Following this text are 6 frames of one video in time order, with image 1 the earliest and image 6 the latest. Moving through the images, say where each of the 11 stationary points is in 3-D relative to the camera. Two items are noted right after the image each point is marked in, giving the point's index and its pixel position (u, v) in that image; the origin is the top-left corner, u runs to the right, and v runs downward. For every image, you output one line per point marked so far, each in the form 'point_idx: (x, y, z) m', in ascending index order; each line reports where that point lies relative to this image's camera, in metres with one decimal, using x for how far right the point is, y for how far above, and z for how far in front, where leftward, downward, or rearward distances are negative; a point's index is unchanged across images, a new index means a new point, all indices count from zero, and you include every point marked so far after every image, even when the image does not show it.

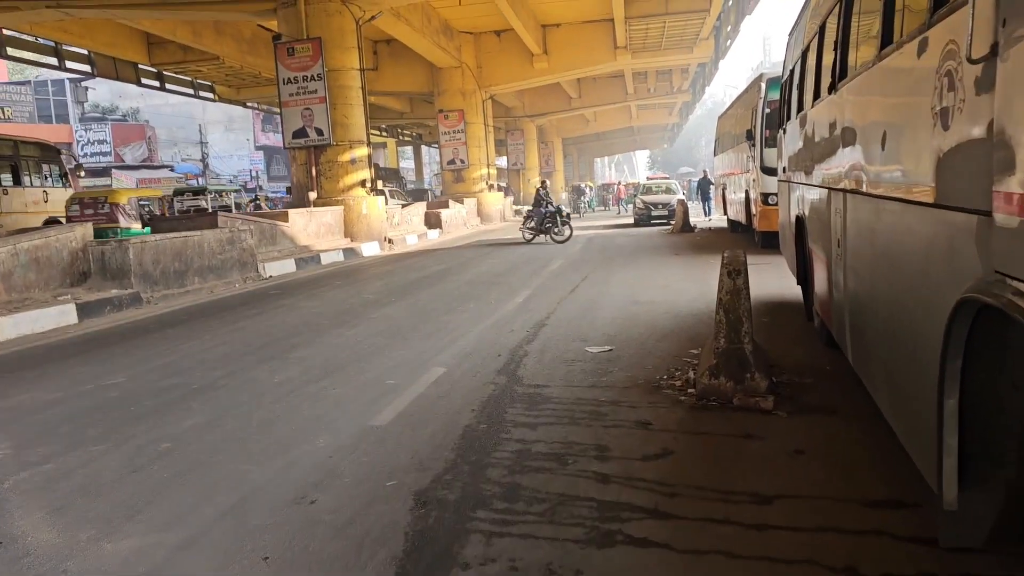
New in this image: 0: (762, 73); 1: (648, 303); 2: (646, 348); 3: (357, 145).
0: (+4.5, +3.8, +14.7) m
1: (+1.5, -0.2, +9.2) m
2: (+1.1, -0.5, +6.8) m
3: (-3.6, +3.3, +19.4) m
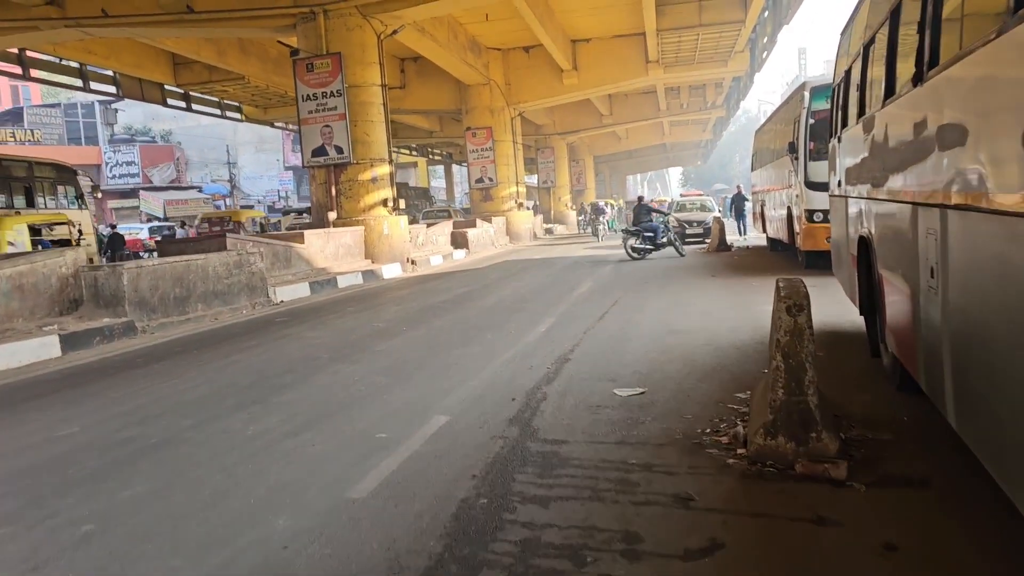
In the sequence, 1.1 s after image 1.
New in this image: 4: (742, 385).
0: (+4.9, +3.4, +13.7) m
1: (+1.7, -0.5, +8.2) m
2: (+1.2, -0.7, +5.8) m
3: (-3.0, +2.8, +18.7) m
4: (+1.6, -0.7, +5.9) m
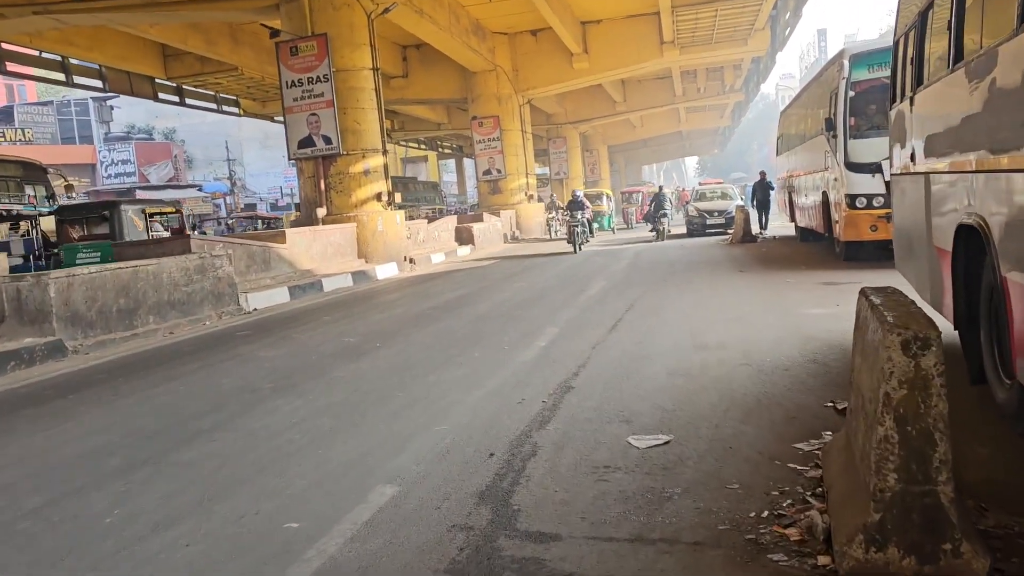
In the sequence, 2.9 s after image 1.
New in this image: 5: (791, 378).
0: (+4.9, +3.5, +12.1) m
1: (+1.7, -0.5, +6.7) m
2: (+1.1, -0.8, +4.3) m
3: (-2.9, +2.8, +17.3) m
4: (+1.5, -0.7, +4.3) m
5: (+1.8, -0.6, +5.5) m
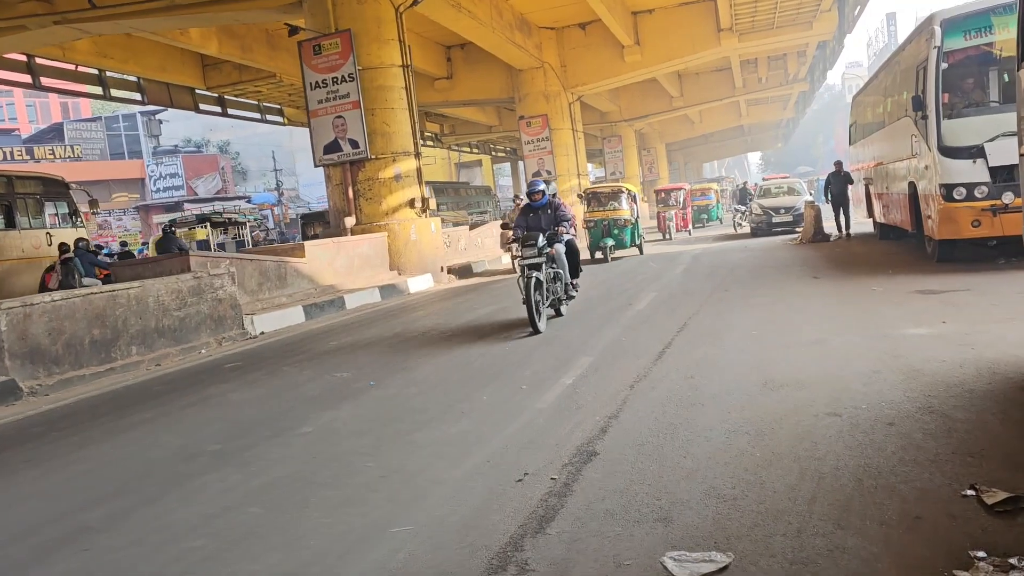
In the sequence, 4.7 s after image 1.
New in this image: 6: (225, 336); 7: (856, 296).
0: (+5.3, +3.4, +10.3) m
1: (+1.7, -0.6, +5.1) m
2: (+1.0, -0.9, +2.8) m
3: (-2.1, +2.5, +16.0) m
4: (+1.4, -0.9, +2.8) m
5: (+1.8, -0.7, +4.0) m
6: (-3.4, -0.6, +9.9) m
7: (+3.6, -0.1, +8.7) m
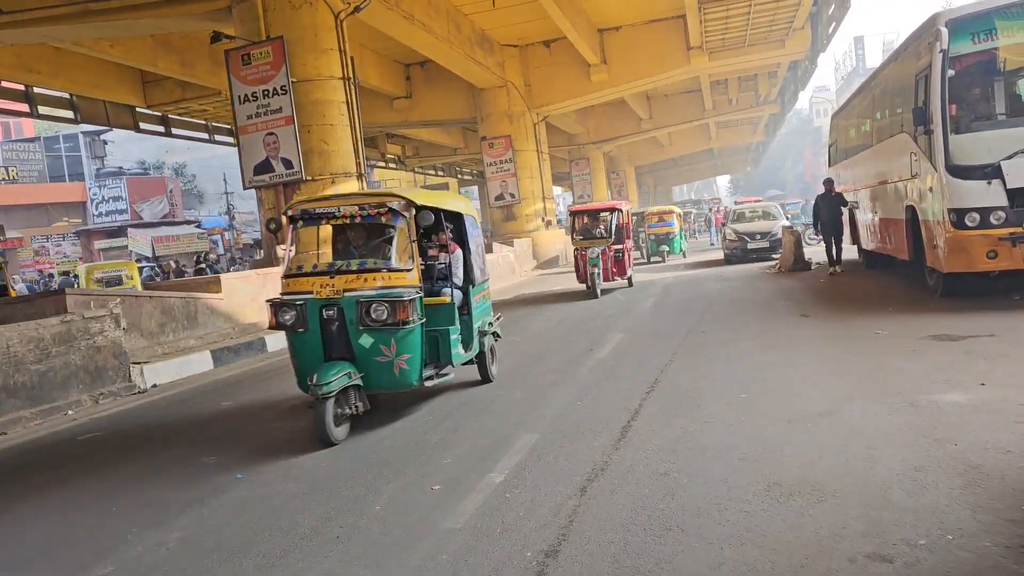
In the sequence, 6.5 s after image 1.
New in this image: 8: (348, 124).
0: (+4.6, +3.0, +9.0) m
1: (+1.3, -0.9, +3.6) m
2: (+0.6, -1.2, +1.2) m
3: (-2.9, +1.9, +14.5) m
4: (+1.1, -1.1, +1.2) m
5: (+1.4, -1.0, +2.4) m
6: (-4.0, -1.0, +8.2) m
7: (+3.0, -0.5, +7.2) m
8: (-2.9, +2.9, +14.7) m
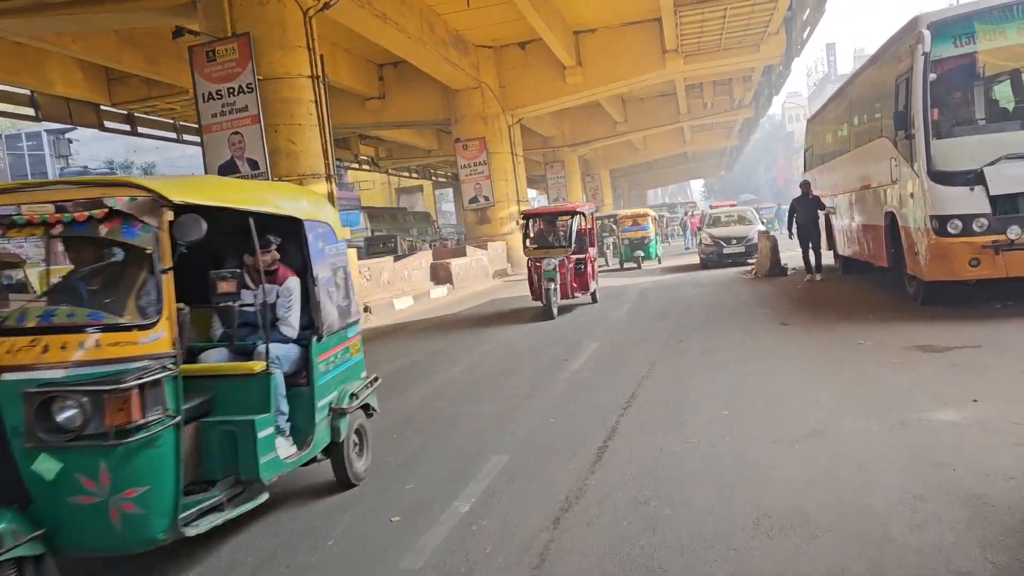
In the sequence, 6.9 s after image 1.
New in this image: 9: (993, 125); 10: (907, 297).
0: (+4.3, +2.9, +8.8) m
1: (+1.2, -1.0, +3.3) m
2: (+0.6, -1.2, +0.9) m
3: (-3.4, +1.8, +14.0) m
4: (+1.0, -1.2, +0.9) m
5: (+1.3, -1.1, +2.1) m
6: (-4.3, -1.1, +7.7) m
7: (+2.8, -0.6, +7.0) m
8: (-3.3, +2.8, +14.3) m
9: (+4.9, +1.6, +8.4) m
10: (+4.8, -0.1, +10.1) m
